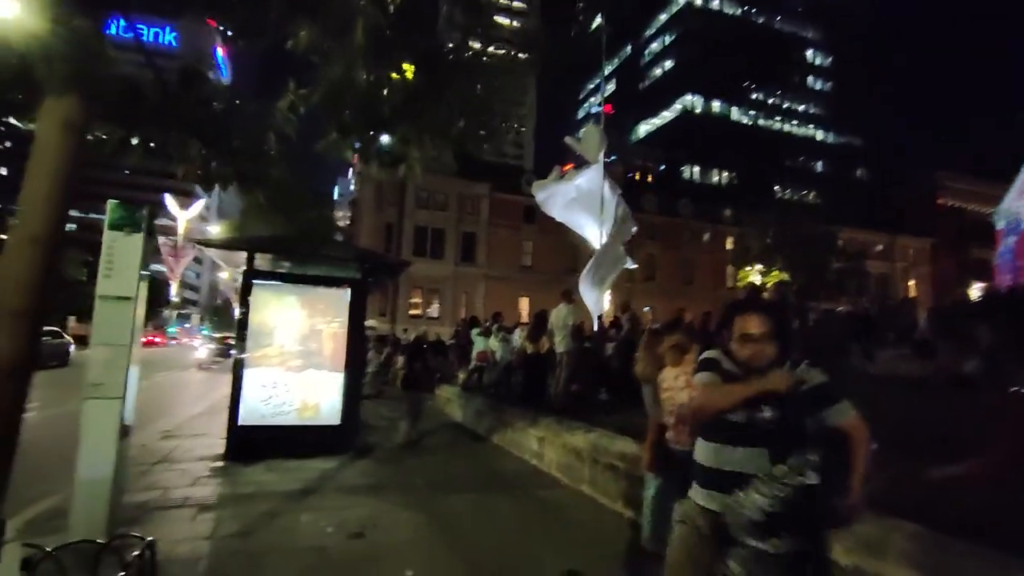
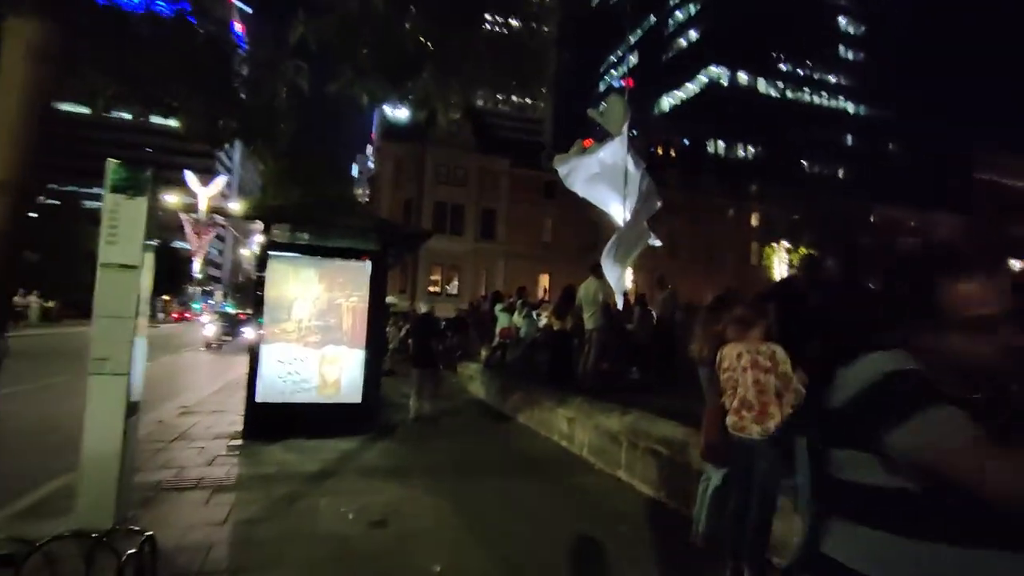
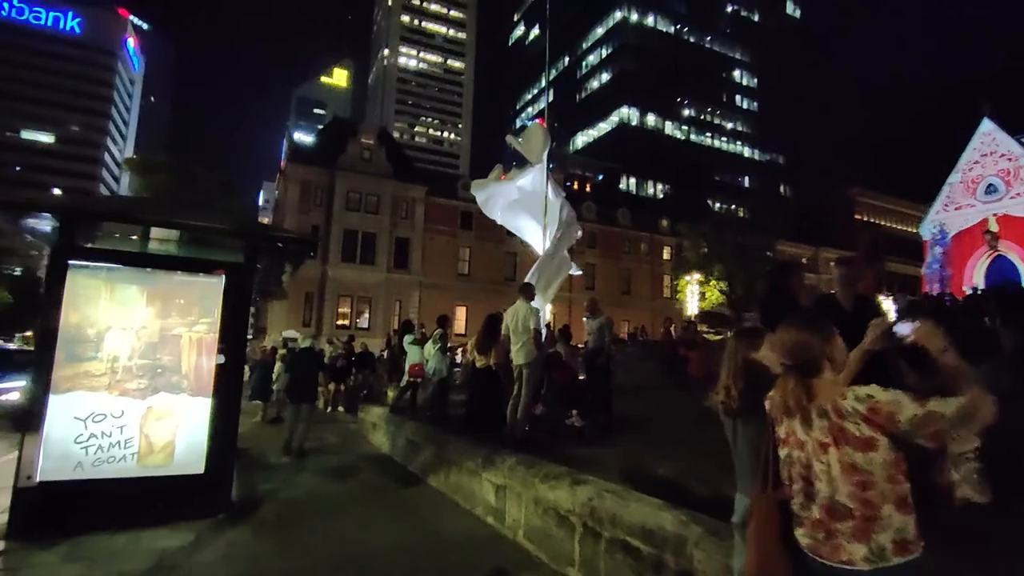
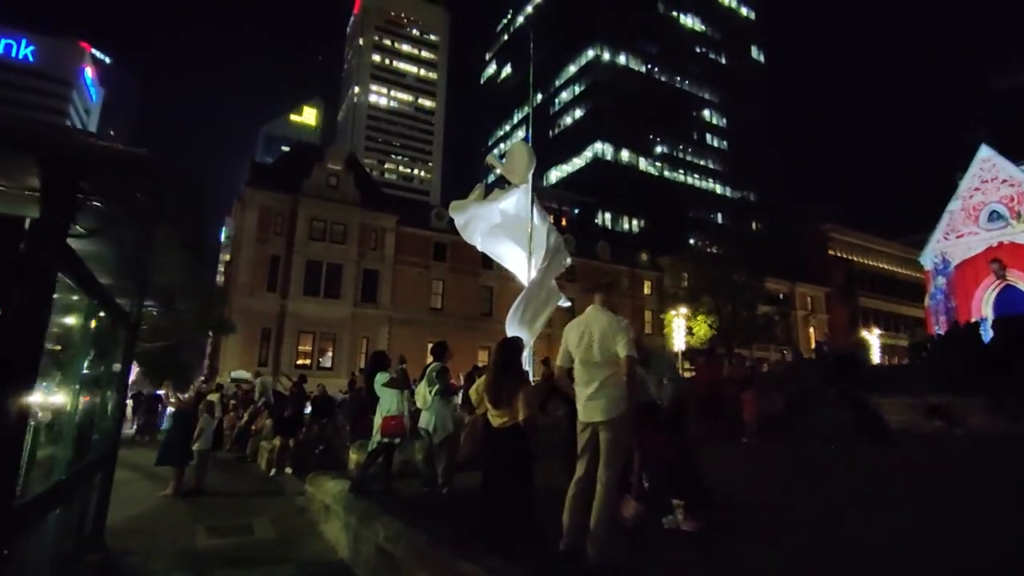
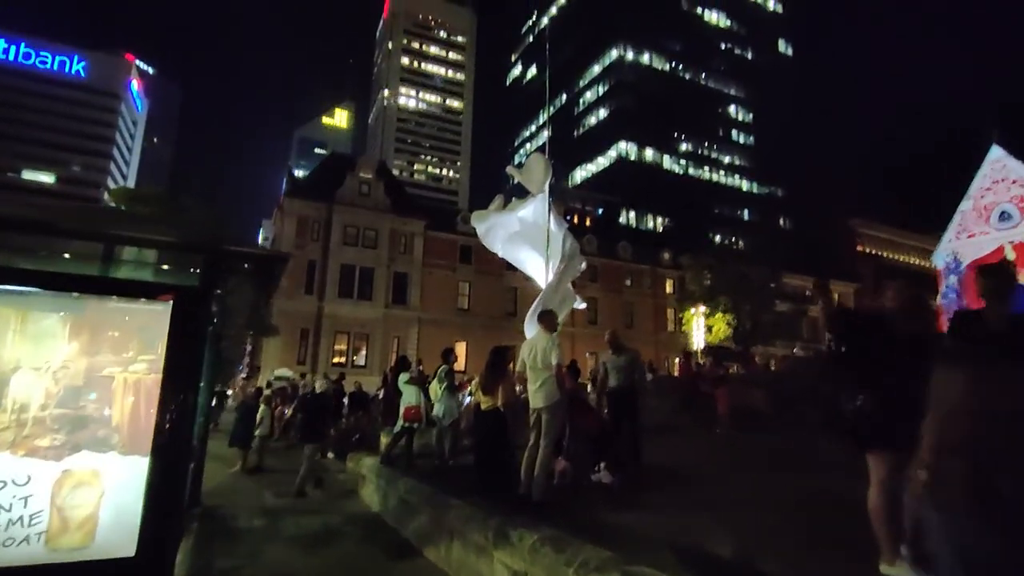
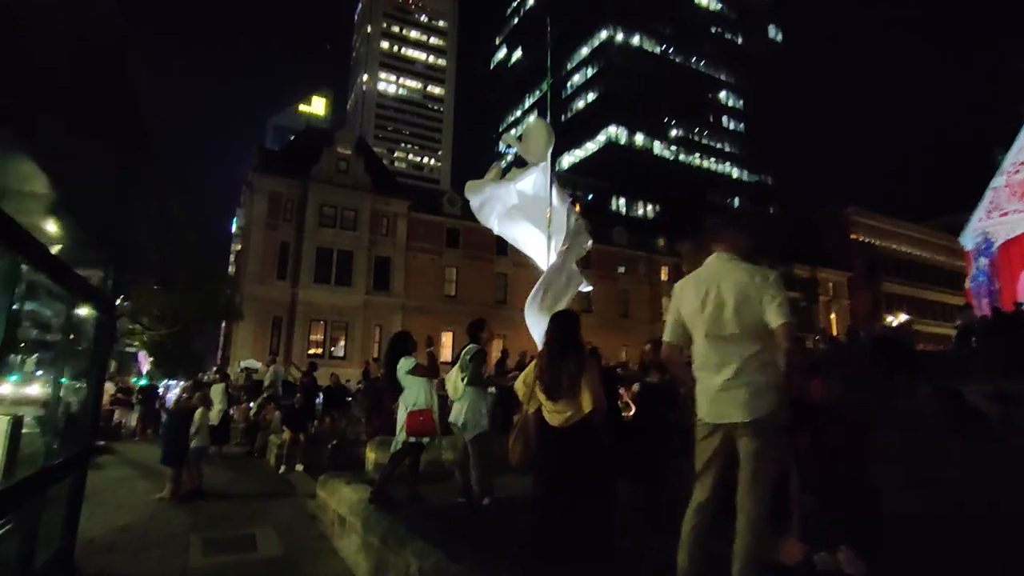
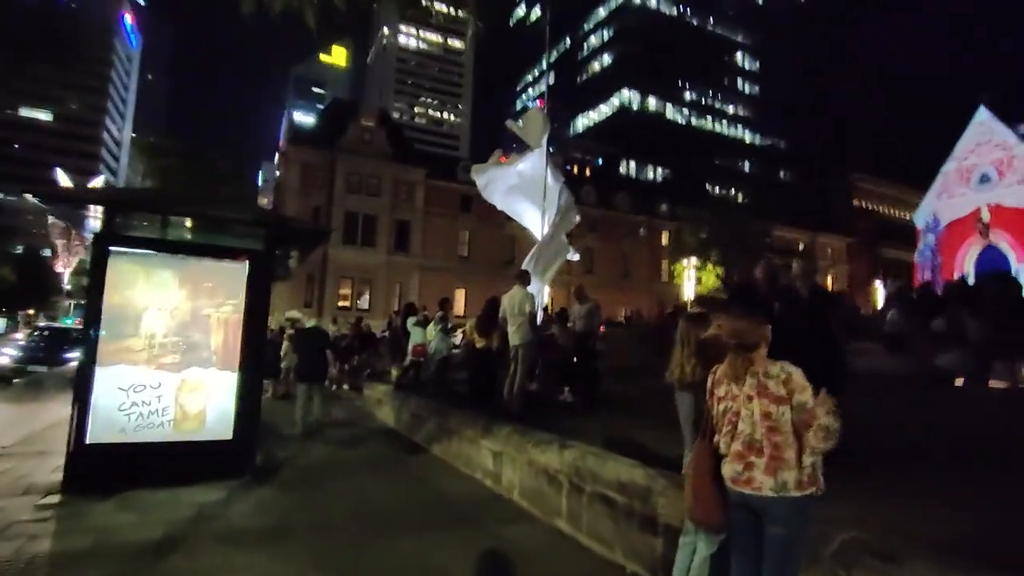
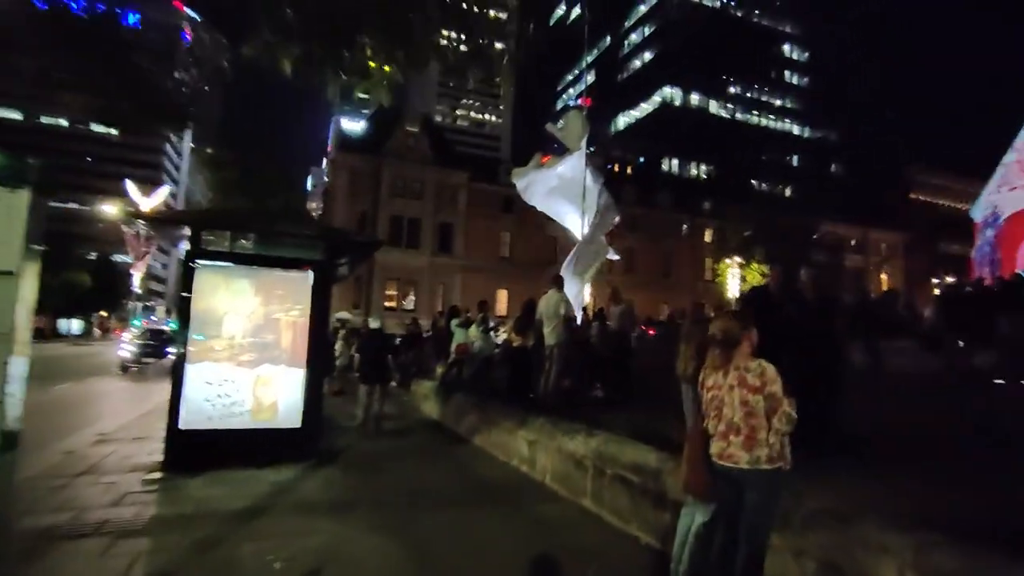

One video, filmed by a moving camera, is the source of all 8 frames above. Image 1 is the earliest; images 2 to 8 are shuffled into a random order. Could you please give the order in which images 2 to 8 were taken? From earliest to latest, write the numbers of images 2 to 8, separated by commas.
2, 8, 7, 3, 5, 4, 6
